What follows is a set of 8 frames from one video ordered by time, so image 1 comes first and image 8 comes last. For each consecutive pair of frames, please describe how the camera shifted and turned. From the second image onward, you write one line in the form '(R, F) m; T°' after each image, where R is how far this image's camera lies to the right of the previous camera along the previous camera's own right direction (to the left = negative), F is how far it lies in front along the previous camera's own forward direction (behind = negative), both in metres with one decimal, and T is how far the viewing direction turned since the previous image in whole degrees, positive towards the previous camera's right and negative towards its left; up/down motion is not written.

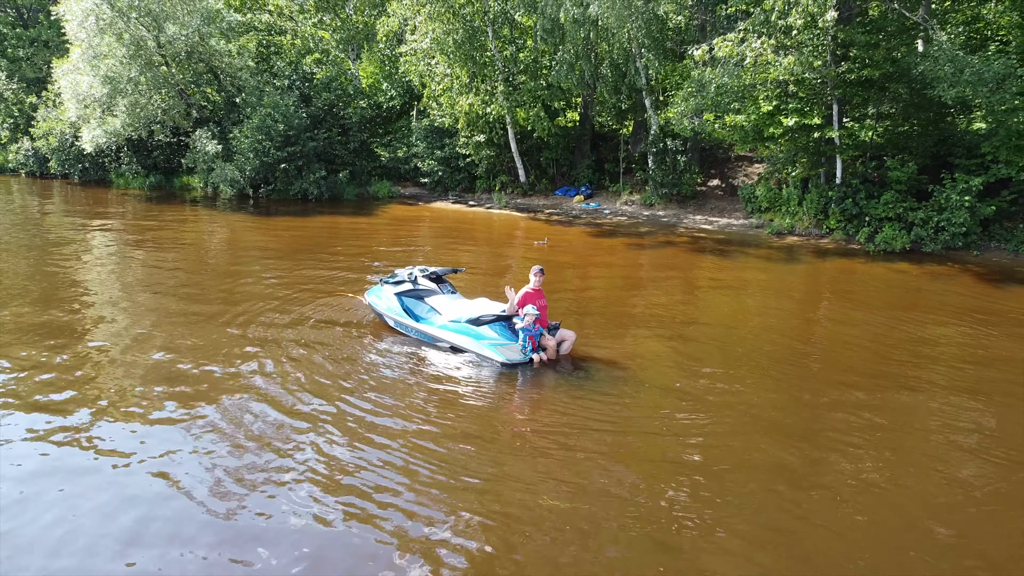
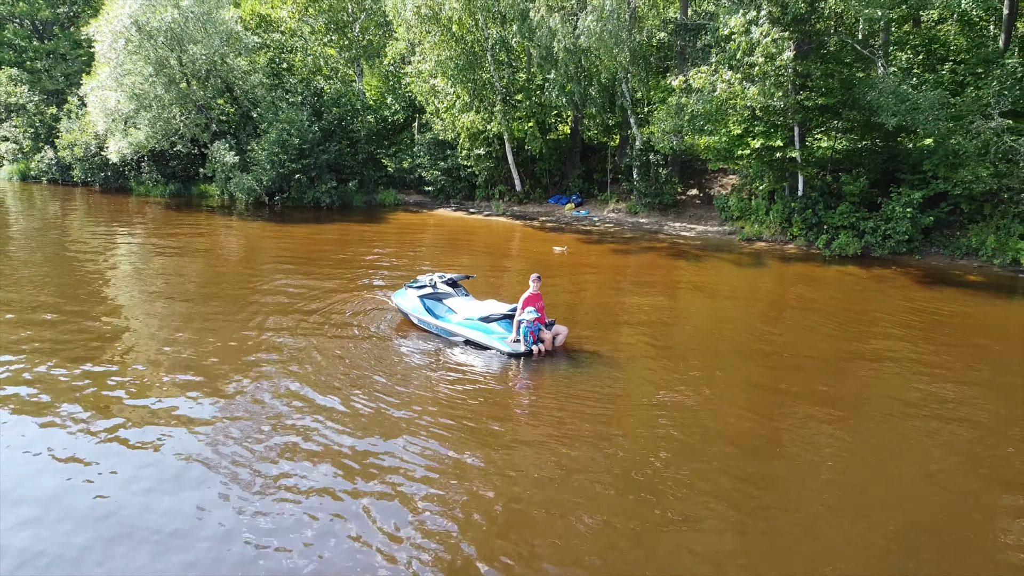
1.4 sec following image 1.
(-0.2, -1.9) m; +1°
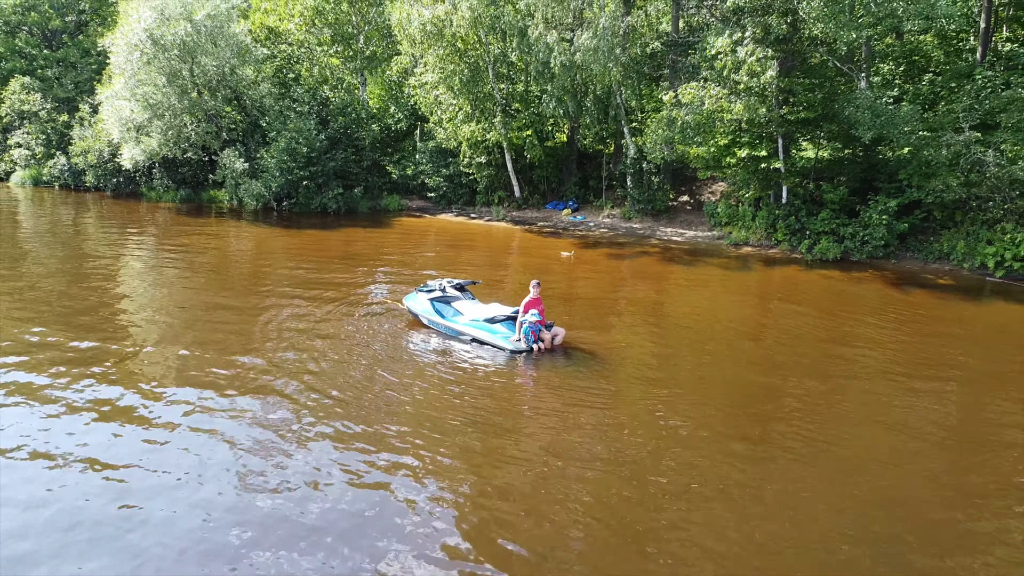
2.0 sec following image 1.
(-0.1, -1.0) m; 0°
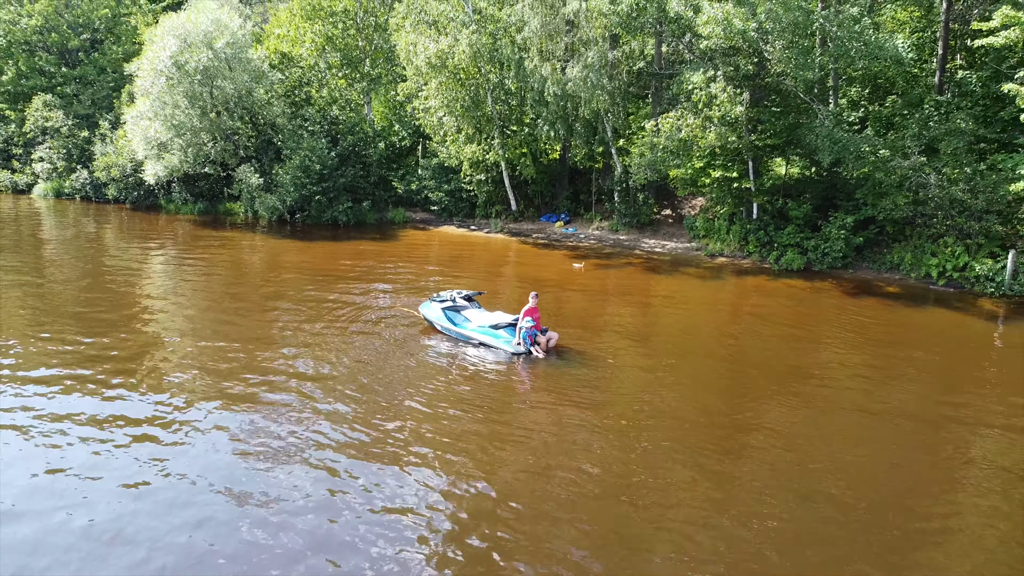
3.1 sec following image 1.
(-0.2, -2.0) m; +1°
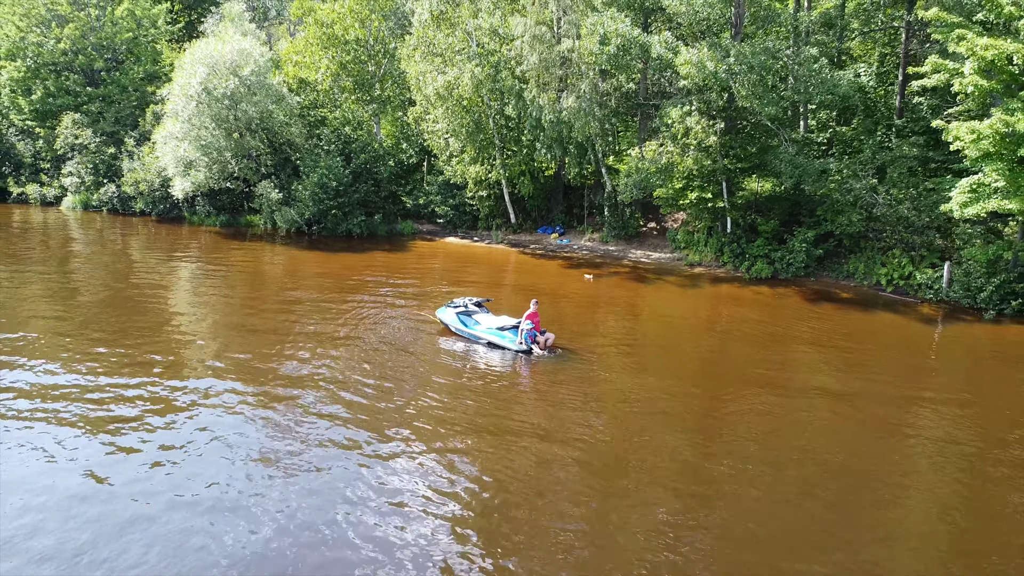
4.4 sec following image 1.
(-0.2, -2.4) m; 0°
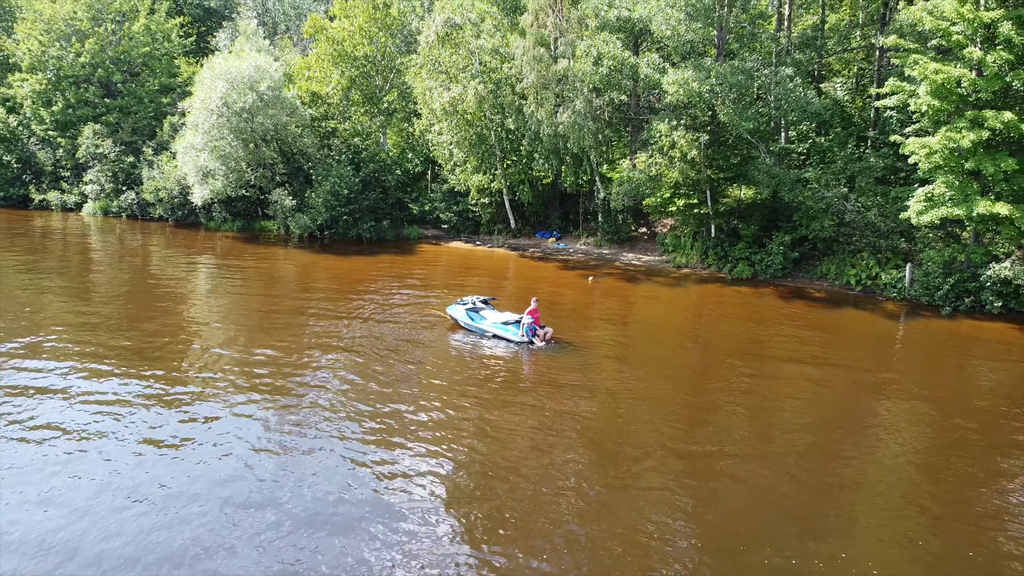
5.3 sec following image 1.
(-0.2, -1.9) m; 0°
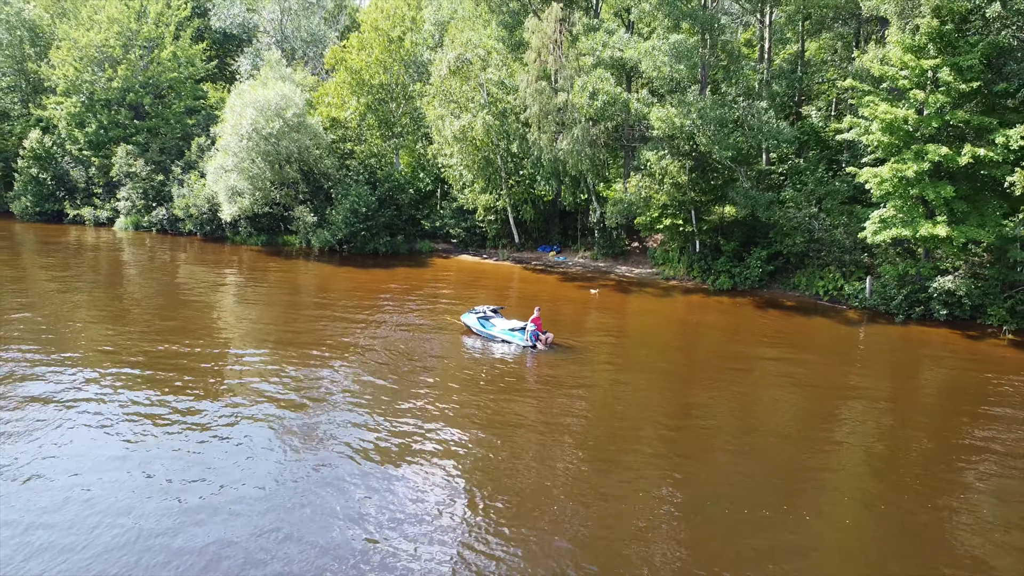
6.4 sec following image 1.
(-0.2, -2.7) m; 0°
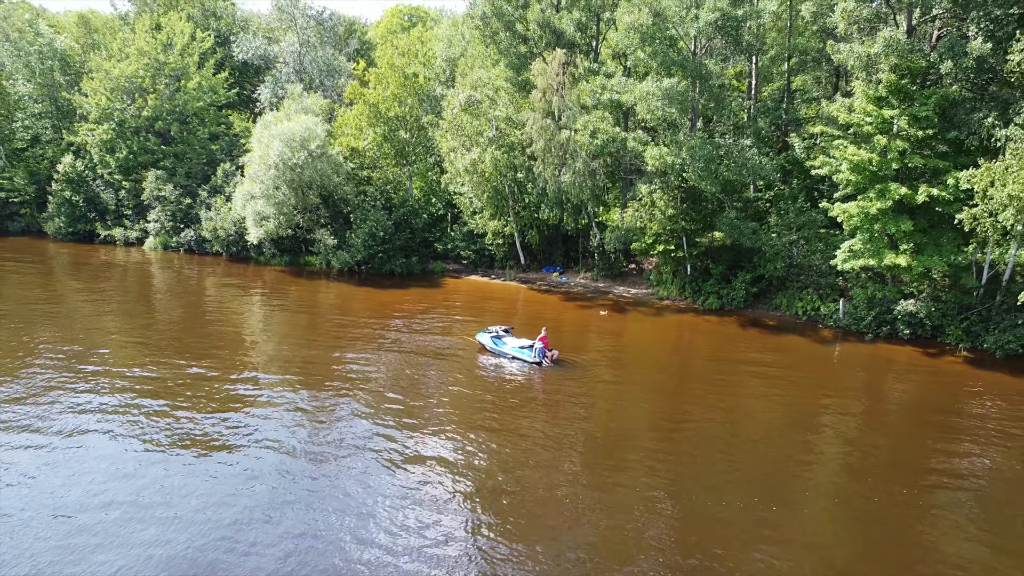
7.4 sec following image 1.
(-0.3, -2.6) m; 0°
